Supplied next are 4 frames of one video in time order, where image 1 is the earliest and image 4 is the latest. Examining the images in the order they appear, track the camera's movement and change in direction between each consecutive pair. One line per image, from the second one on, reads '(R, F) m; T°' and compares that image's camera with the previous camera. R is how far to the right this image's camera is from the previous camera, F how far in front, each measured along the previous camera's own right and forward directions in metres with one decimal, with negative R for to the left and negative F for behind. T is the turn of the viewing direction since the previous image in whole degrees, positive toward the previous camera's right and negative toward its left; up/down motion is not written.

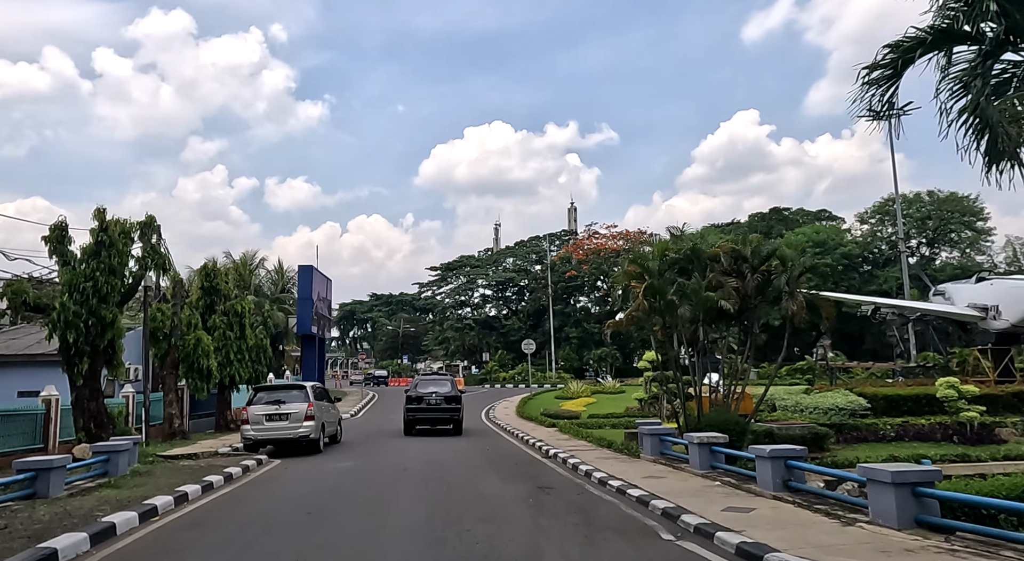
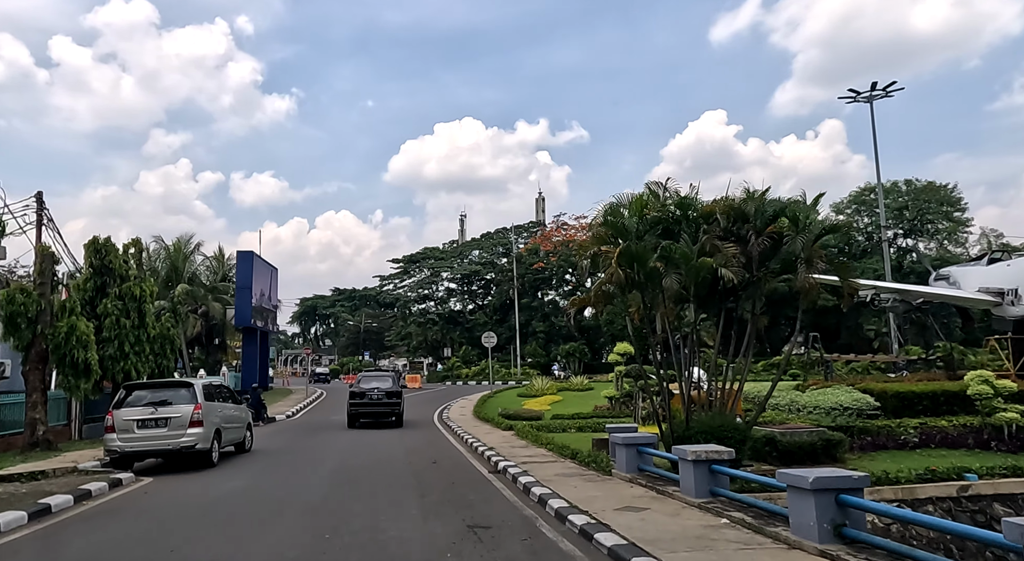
(+0.5, +3.4) m; +2°
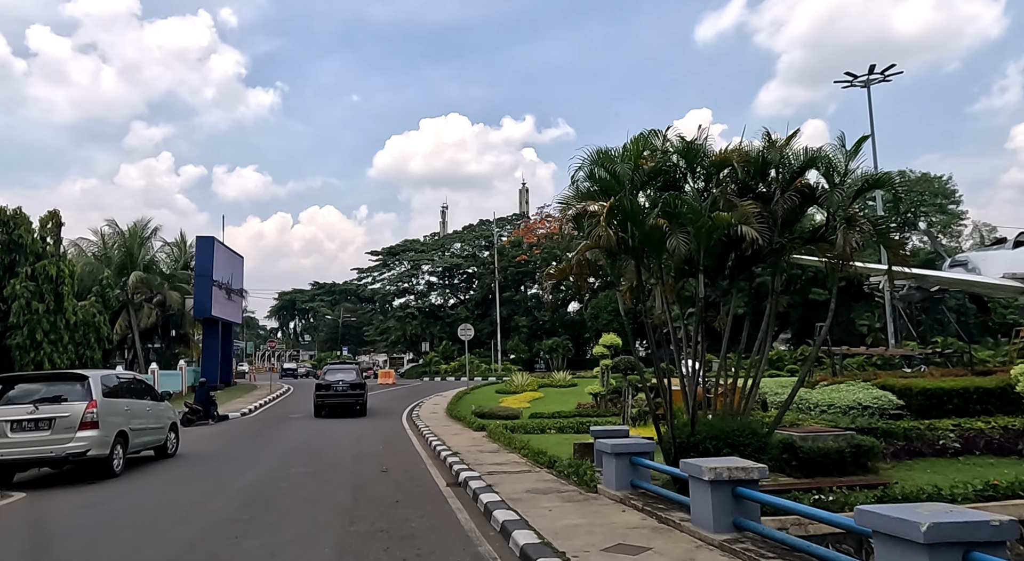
(+0.3, +2.4) m; +1°
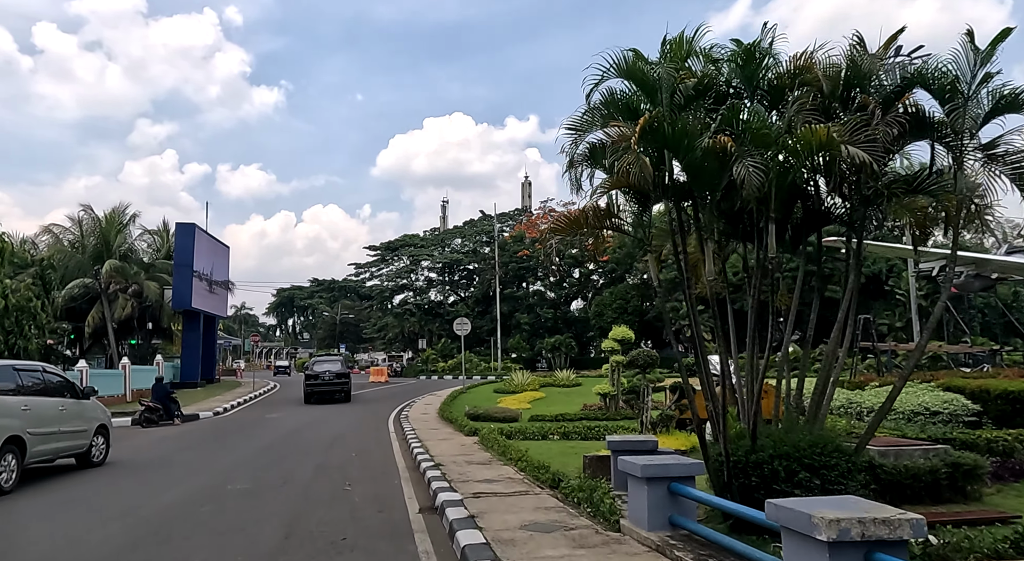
(+0.1, +2.5) m; 0°
